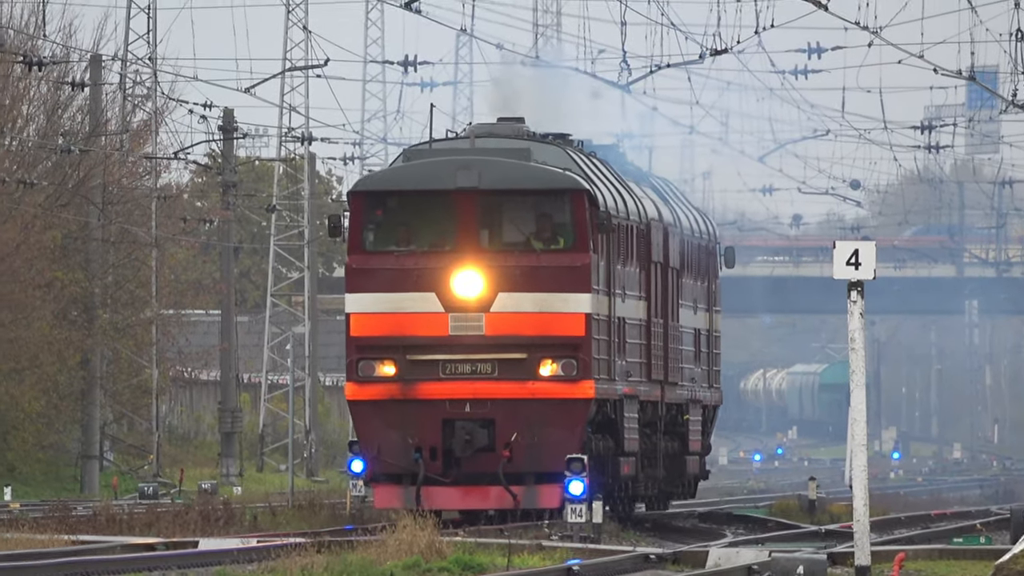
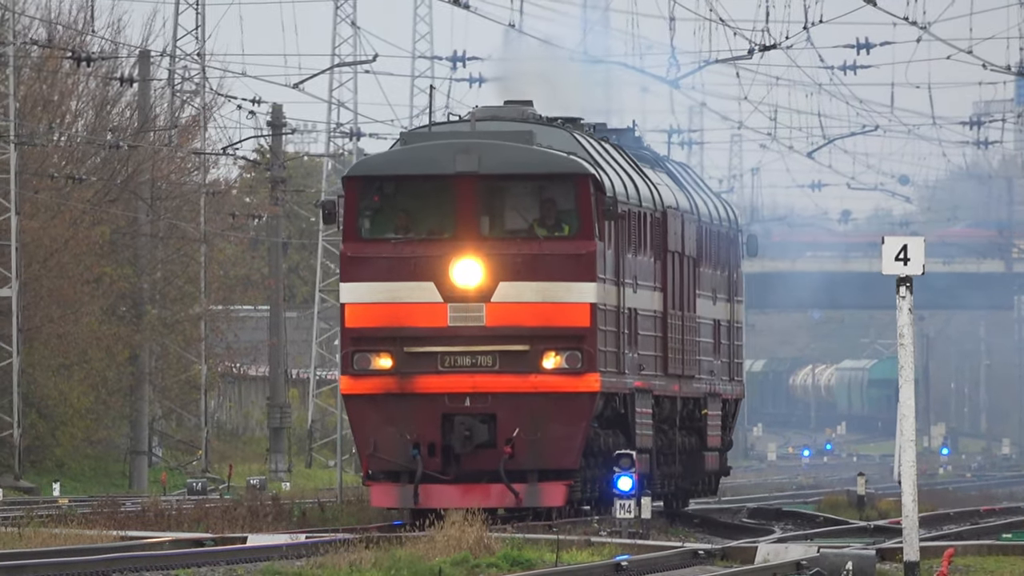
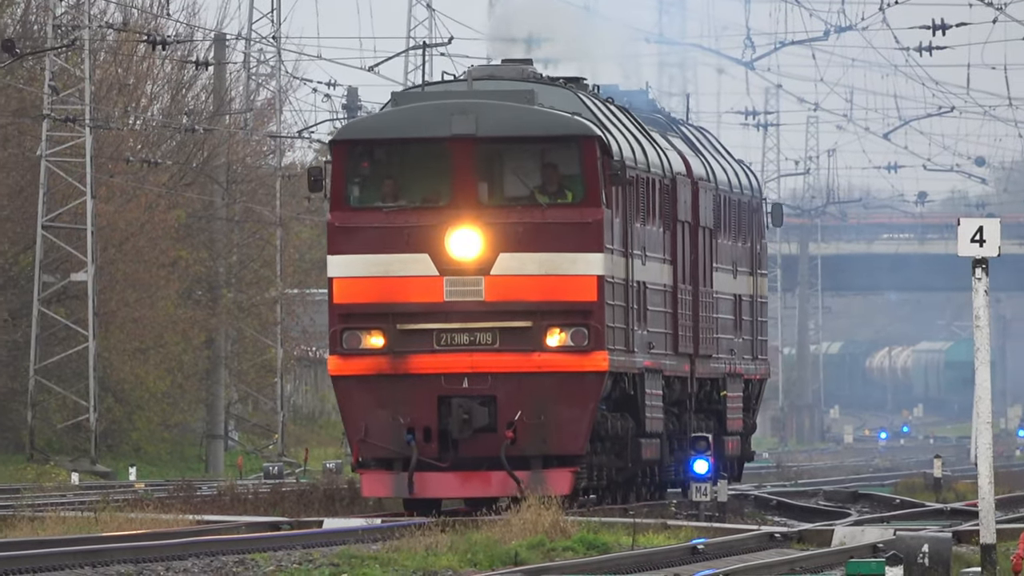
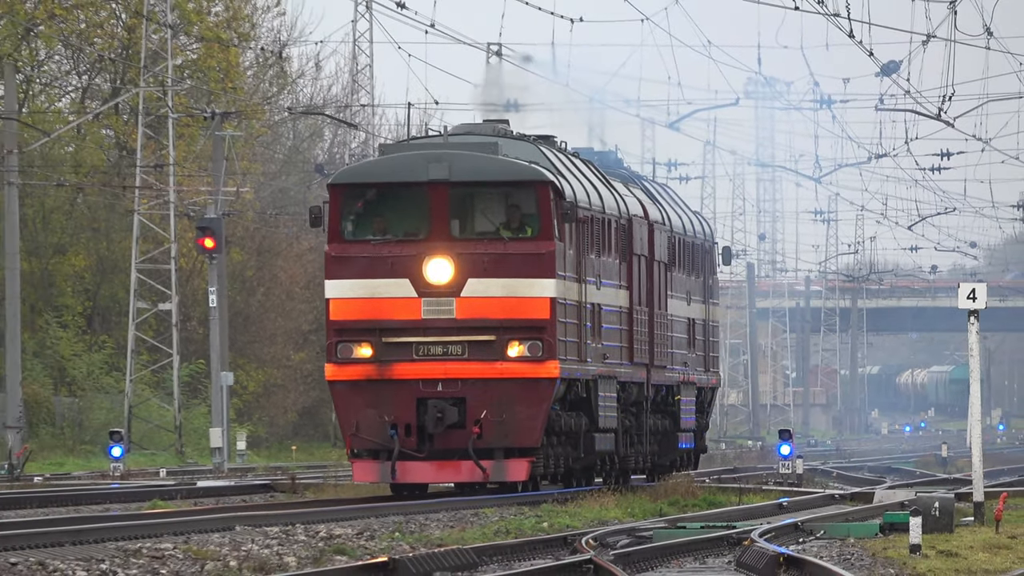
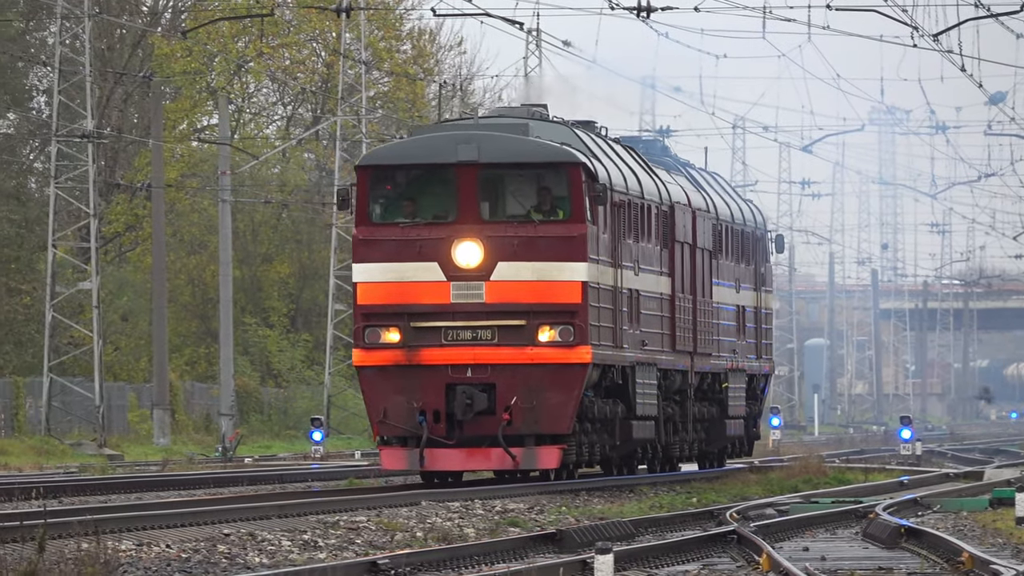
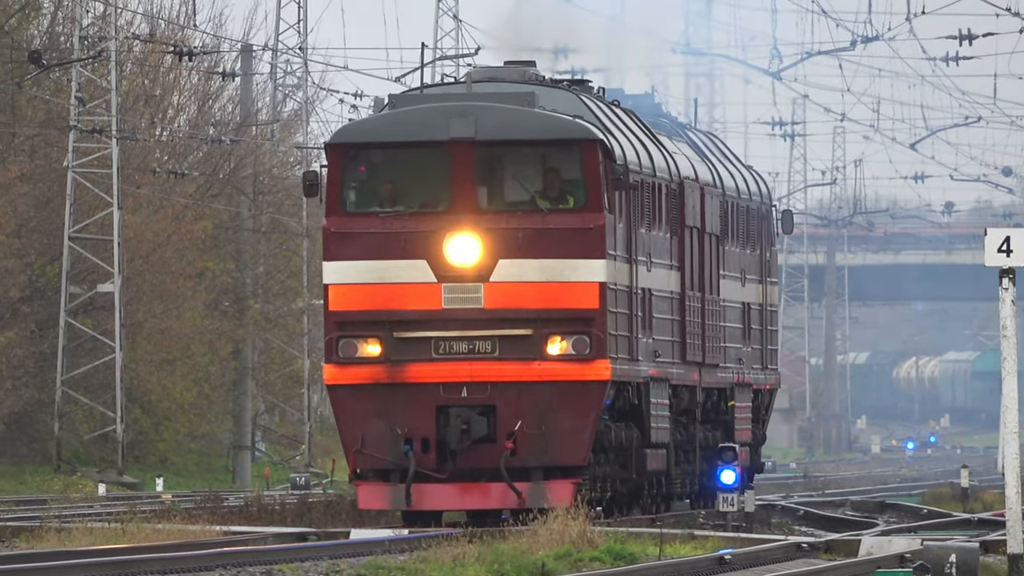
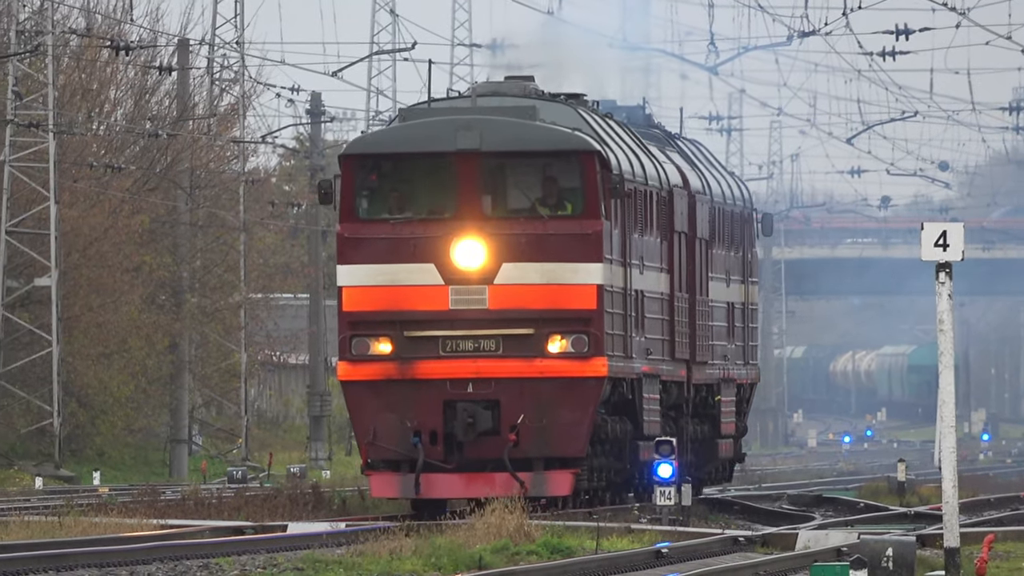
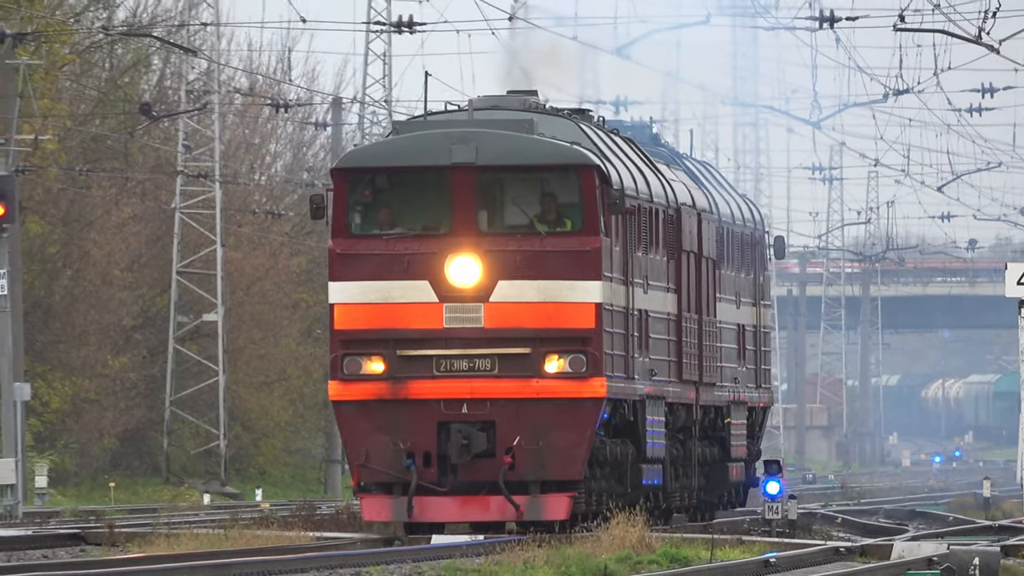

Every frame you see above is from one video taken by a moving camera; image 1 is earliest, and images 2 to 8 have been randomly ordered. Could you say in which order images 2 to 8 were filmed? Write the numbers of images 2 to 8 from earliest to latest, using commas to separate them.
2, 7, 3, 6, 8, 4, 5
